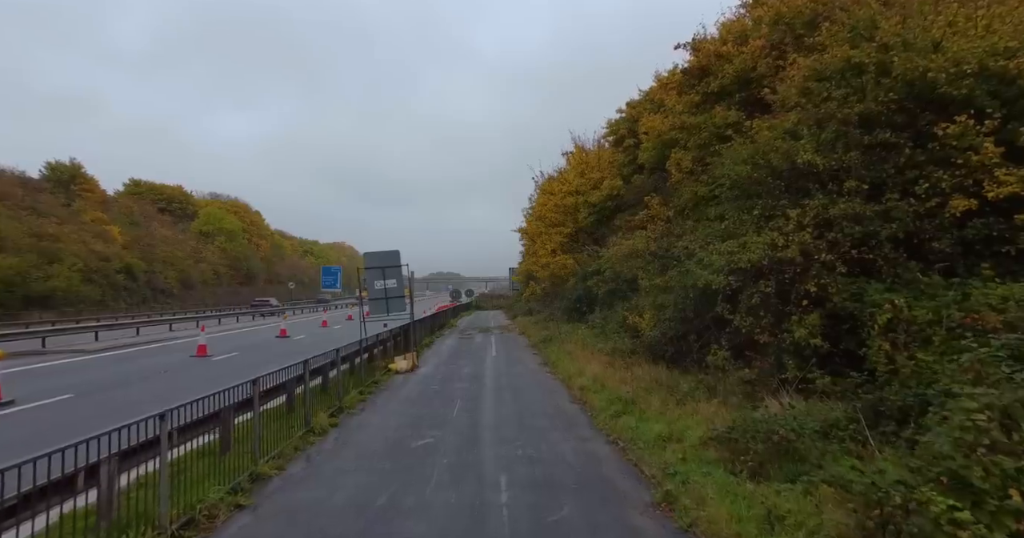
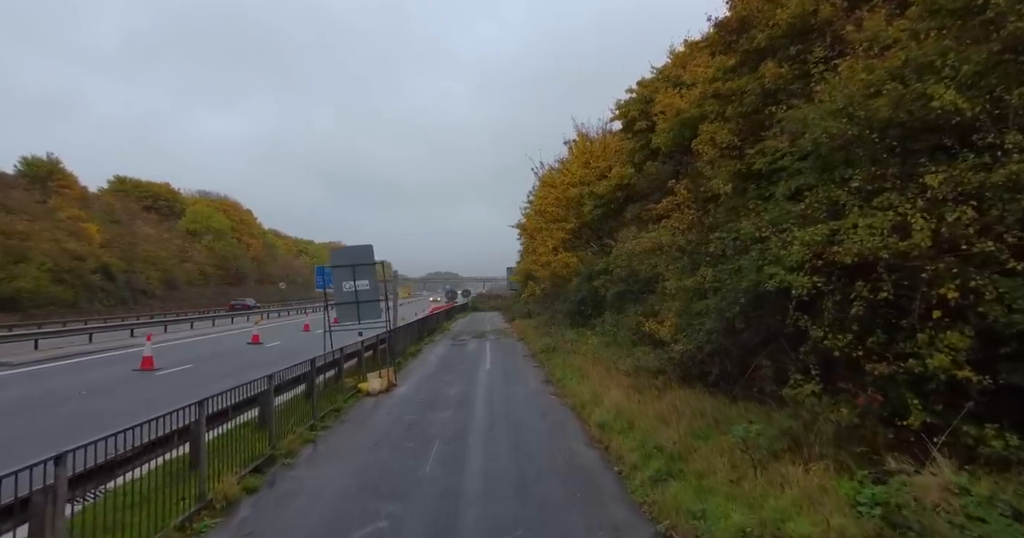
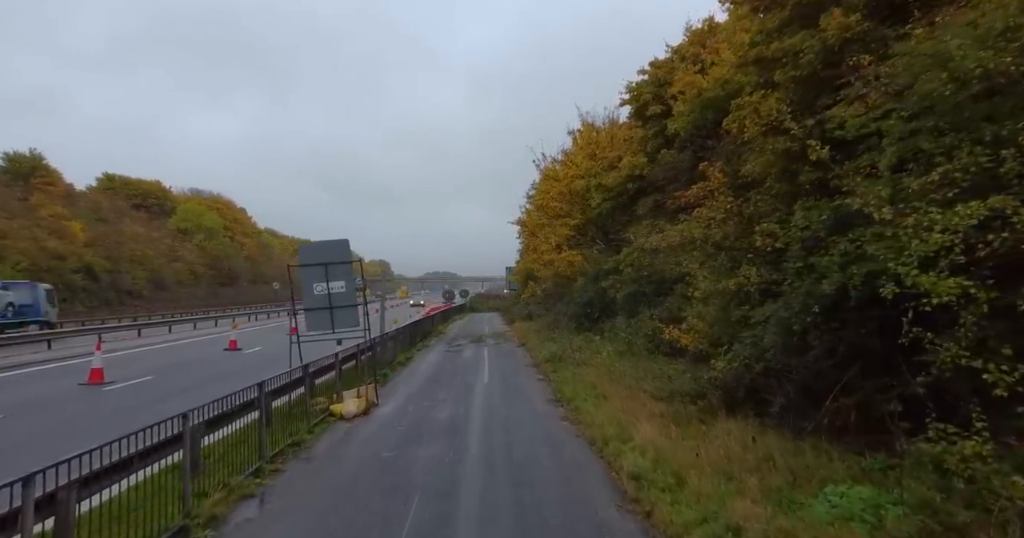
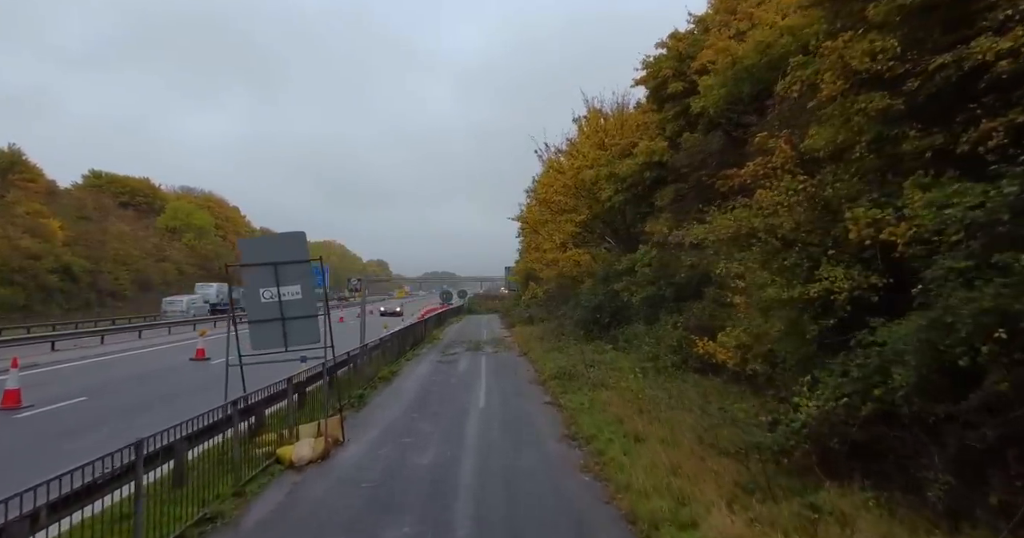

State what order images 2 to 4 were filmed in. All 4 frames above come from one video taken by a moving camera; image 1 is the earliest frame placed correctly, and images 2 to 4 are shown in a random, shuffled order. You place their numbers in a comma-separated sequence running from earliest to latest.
2, 3, 4
